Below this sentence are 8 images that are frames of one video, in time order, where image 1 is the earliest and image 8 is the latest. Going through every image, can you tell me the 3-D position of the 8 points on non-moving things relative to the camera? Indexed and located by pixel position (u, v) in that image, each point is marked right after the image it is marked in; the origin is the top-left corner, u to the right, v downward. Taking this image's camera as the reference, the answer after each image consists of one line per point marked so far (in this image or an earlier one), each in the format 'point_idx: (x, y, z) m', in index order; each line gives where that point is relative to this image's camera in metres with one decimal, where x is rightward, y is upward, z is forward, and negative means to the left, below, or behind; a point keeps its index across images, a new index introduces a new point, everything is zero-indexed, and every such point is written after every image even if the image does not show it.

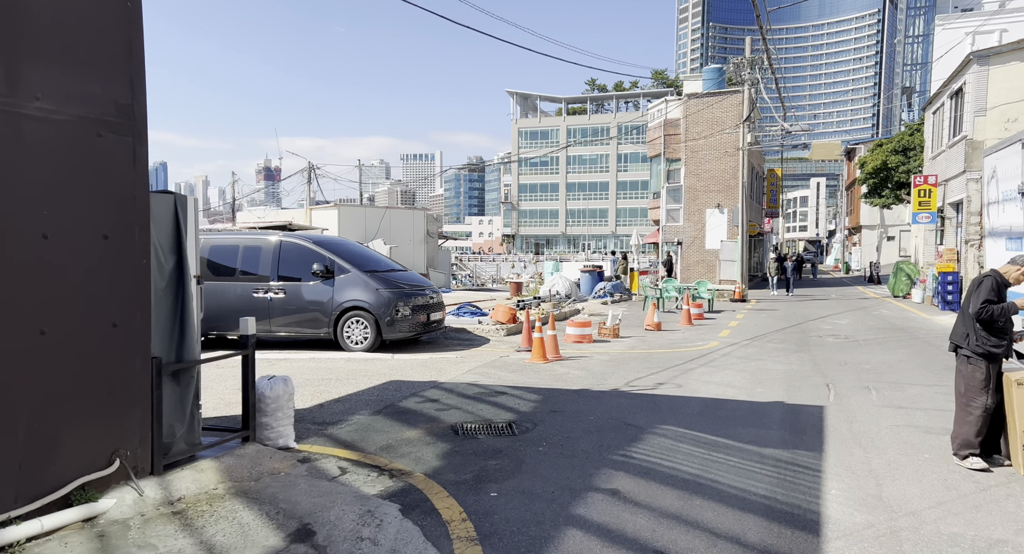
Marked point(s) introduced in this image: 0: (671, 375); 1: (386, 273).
0: (+2.0, -1.2, +9.3) m
1: (-2.1, +0.1, +12.2) m
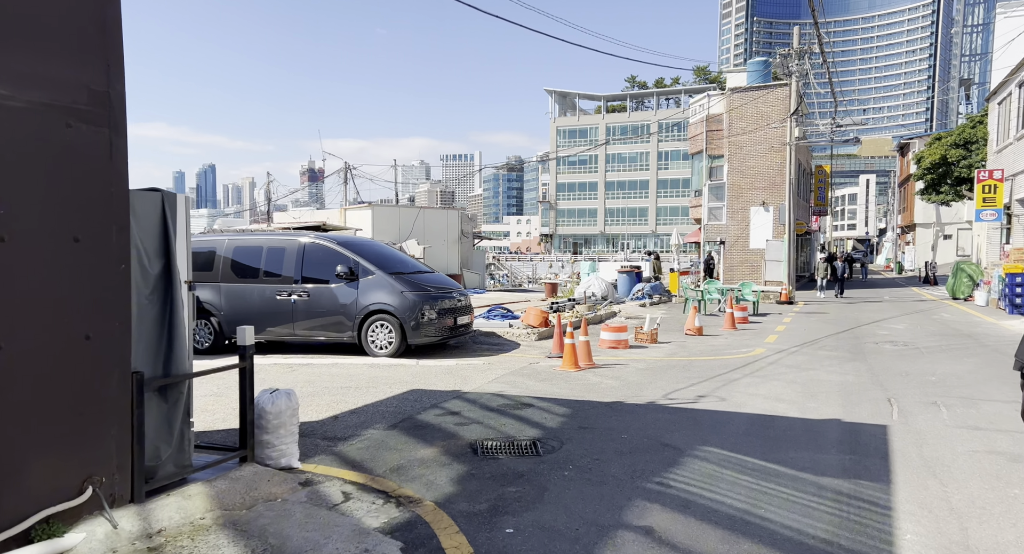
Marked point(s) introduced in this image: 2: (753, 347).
0: (+2.3, -1.3, +8.6) m
1: (-1.6, 0.0, +11.7) m
2: (+3.7, -1.1, +11.5) m
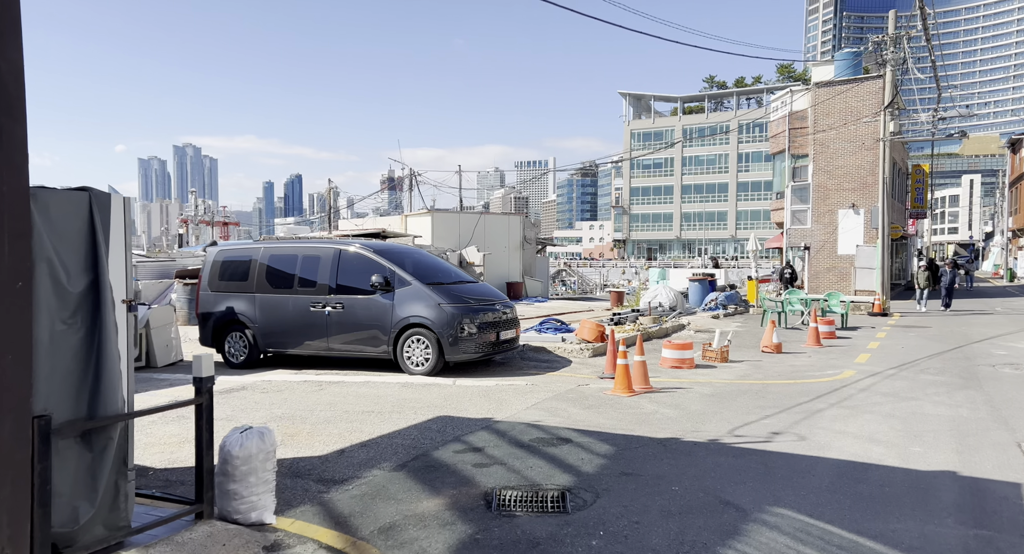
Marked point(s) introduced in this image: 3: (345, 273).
0: (+2.7, -1.4, +7.2) m
1: (-0.9, -0.1, +10.8) m
2: (+4.4, -1.2, +10.0) m
3: (-2.4, +0.1, +10.8) m
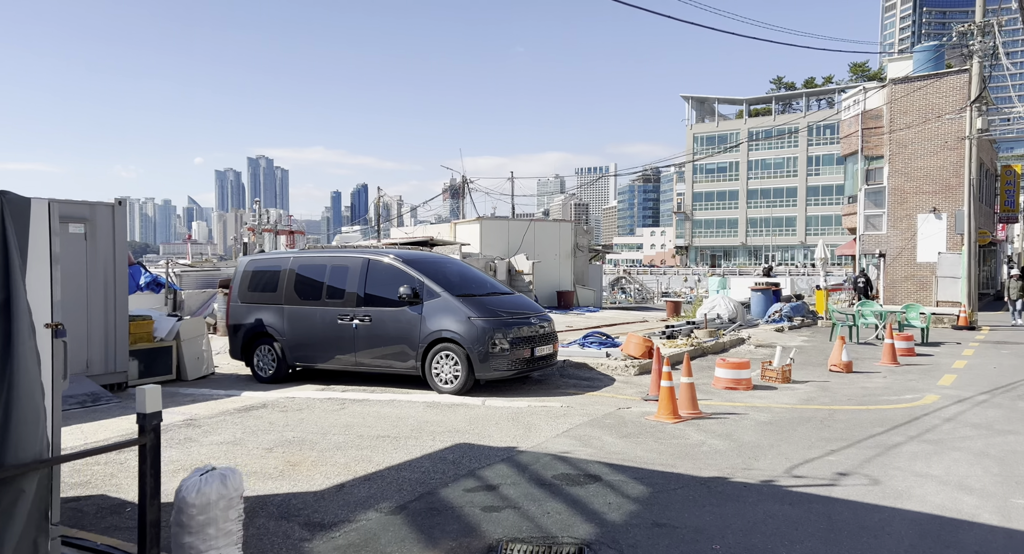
0: (+2.9, -1.5, +6.2) m
1: (-0.3, -0.3, +10.0) m
2: (+4.8, -1.4, +8.8) m
3: (-1.9, -0.1, +10.2) m
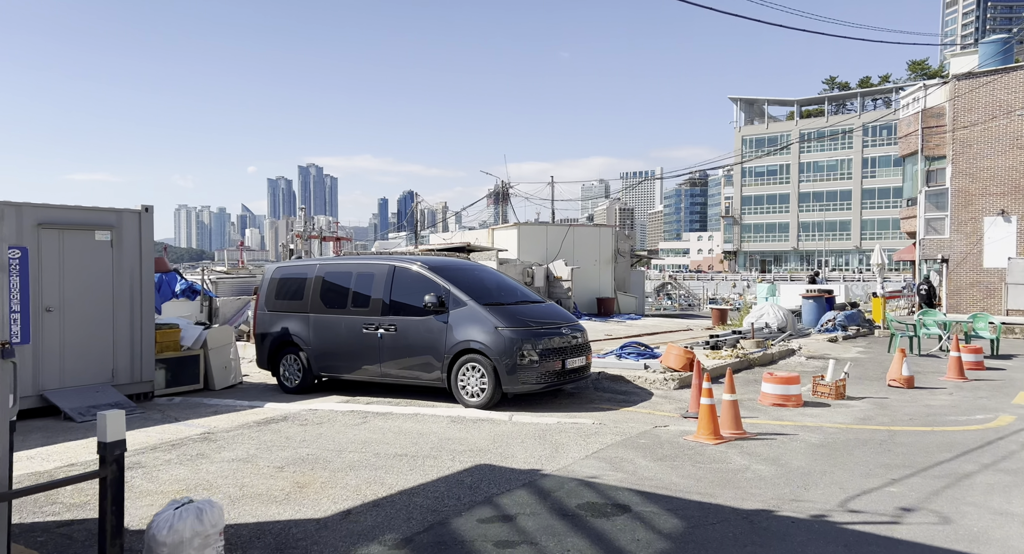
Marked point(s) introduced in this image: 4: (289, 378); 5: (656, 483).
0: (+3.1, -1.6, +5.5) m
1: (+0.1, -0.4, +9.5) m
2: (+5.1, -1.4, +8.0) m
3: (-1.5, -0.2, +9.8) m
4: (-3.2, -1.4, +10.7) m
5: (+1.2, -1.6, +6.0) m
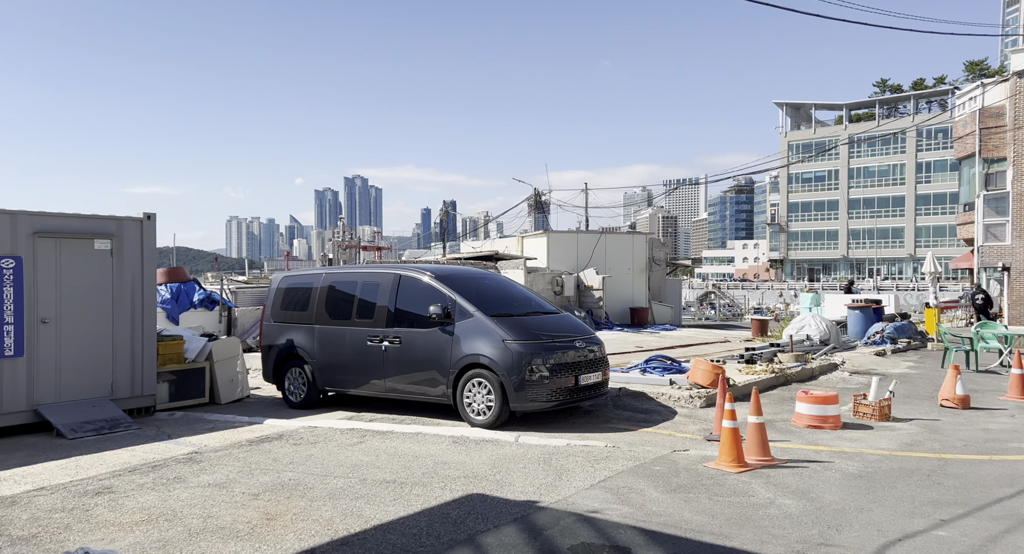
0: (+3.0, -1.6, +4.7) m
1: (+0.2, -0.5, +8.9) m
2: (+5.1, -1.5, +7.0) m
3: (-1.3, -0.3, +9.3) m
4: (-3.0, -1.6, +10.3) m
5: (+1.1, -1.7, +5.3) m
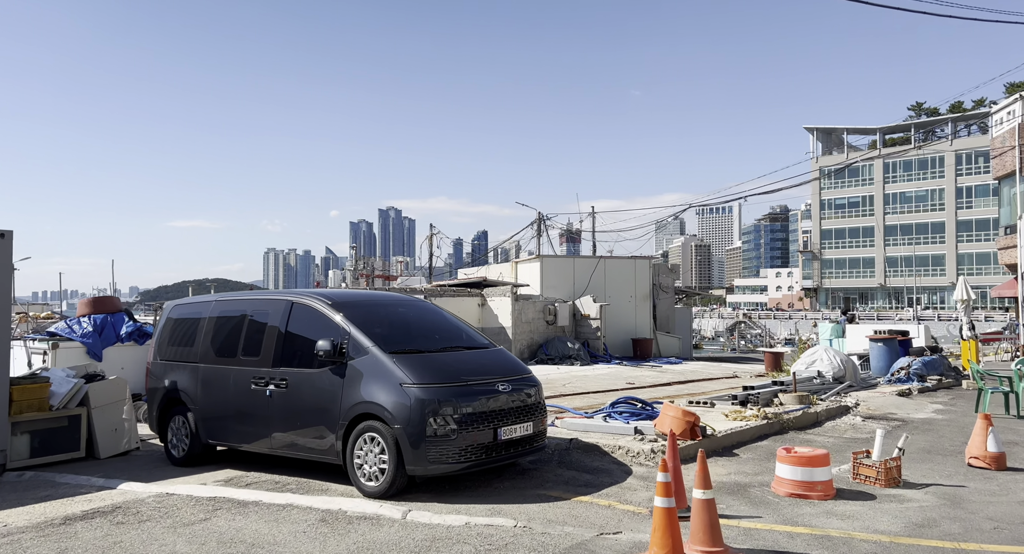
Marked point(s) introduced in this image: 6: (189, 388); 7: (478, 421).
0: (+1.9, -1.7, +2.8) m
1: (-0.7, -0.8, +7.2) m
2: (+4.1, -1.7, +5.1) m
3: (-2.2, -0.6, +7.6) m
4: (-3.9, -1.9, +8.6) m
5: (0.0, -1.8, +3.5) m
6: (-3.7, -1.3, +8.5) m
7: (-0.3, -1.3, +6.7) m
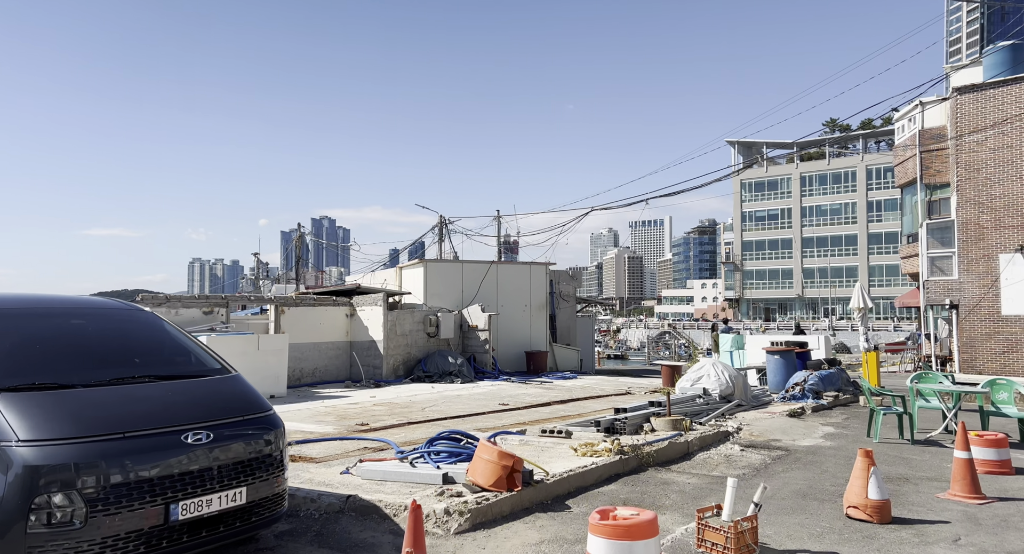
0: (+0.2, -1.7, +0.8) m
1: (-2.7, -0.8, +5.0) m
2: (+2.3, -1.7, +3.3) m
3: (-4.3, -0.6, +5.3) m
4: (-6.0, -2.0, +6.1) m
5: (-1.7, -1.8, +1.4) m
6: (-5.8, -1.3, +6.0) m
7: (-2.3, -1.3, +4.5) m
